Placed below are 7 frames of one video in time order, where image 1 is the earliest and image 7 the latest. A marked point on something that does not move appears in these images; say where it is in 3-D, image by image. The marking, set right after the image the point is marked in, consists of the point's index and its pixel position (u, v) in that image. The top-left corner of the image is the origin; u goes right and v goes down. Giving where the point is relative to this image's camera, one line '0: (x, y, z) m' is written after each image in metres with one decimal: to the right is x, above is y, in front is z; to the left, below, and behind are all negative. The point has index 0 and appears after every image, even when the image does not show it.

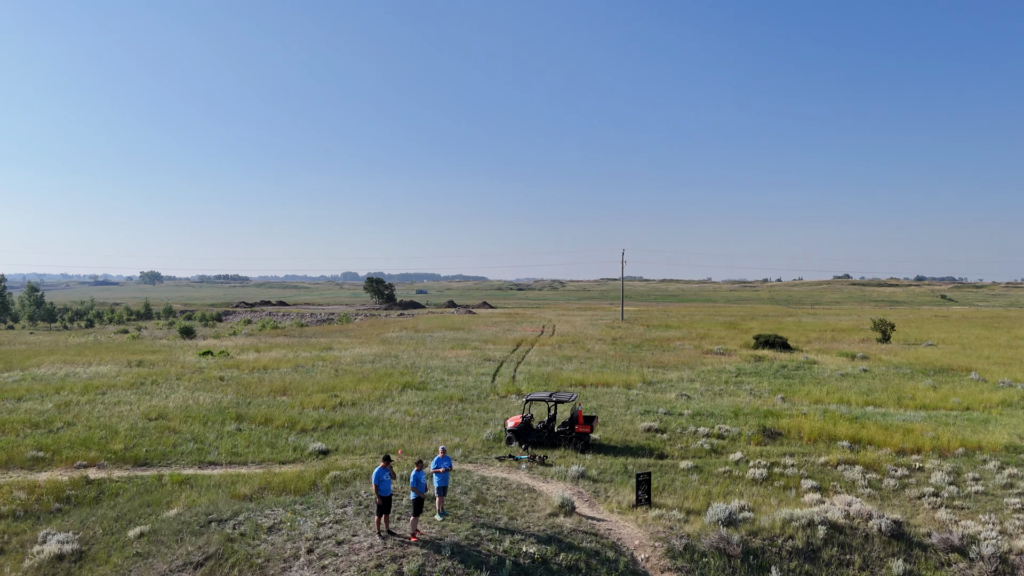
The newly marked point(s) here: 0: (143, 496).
0: (-8.4, -4.7, +11.5) m
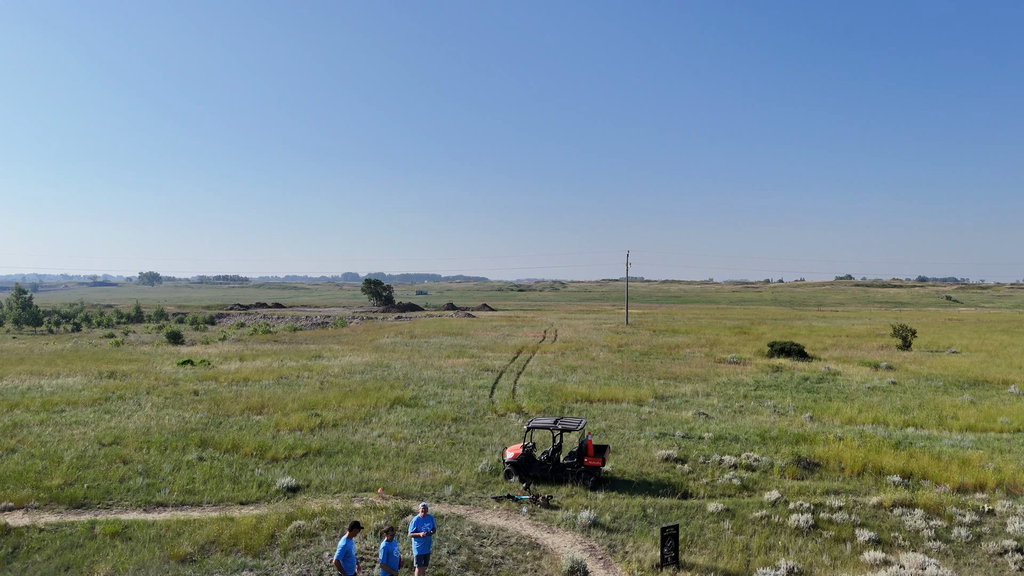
0: (-8.4, -5.0, +9.5) m
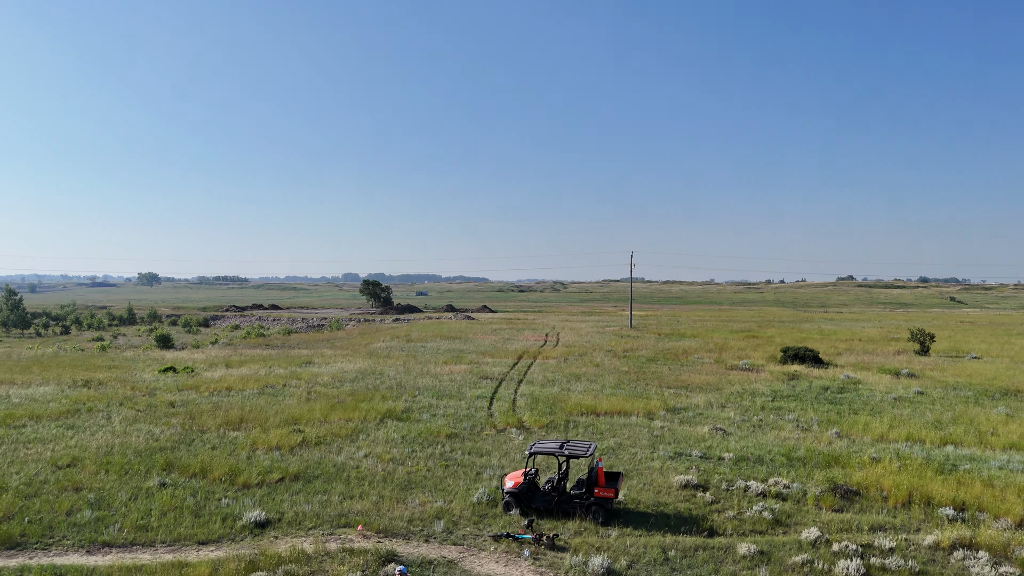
0: (-8.4, -5.1, +8.0) m
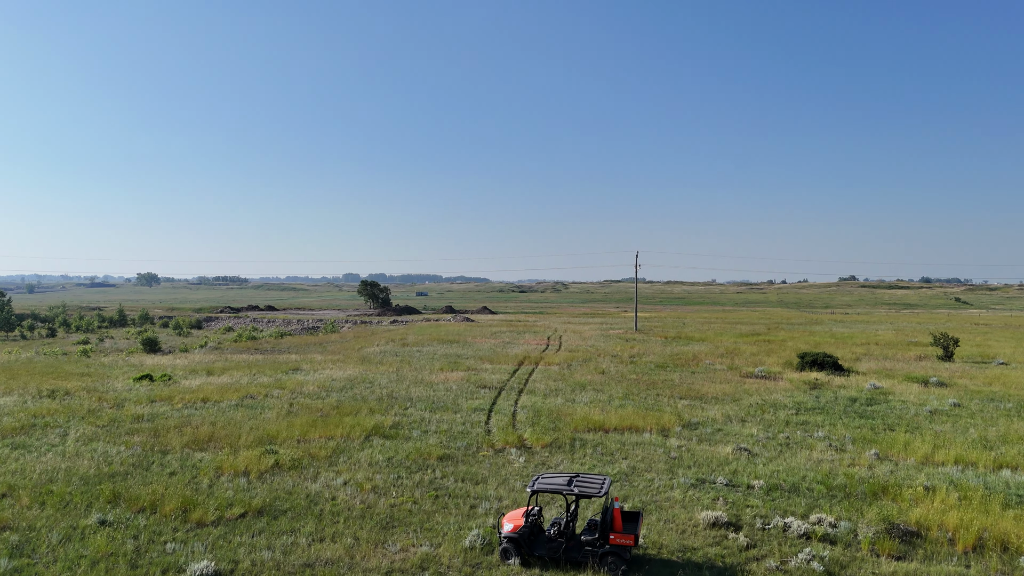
0: (-8.5, -5.2, +6.2) m
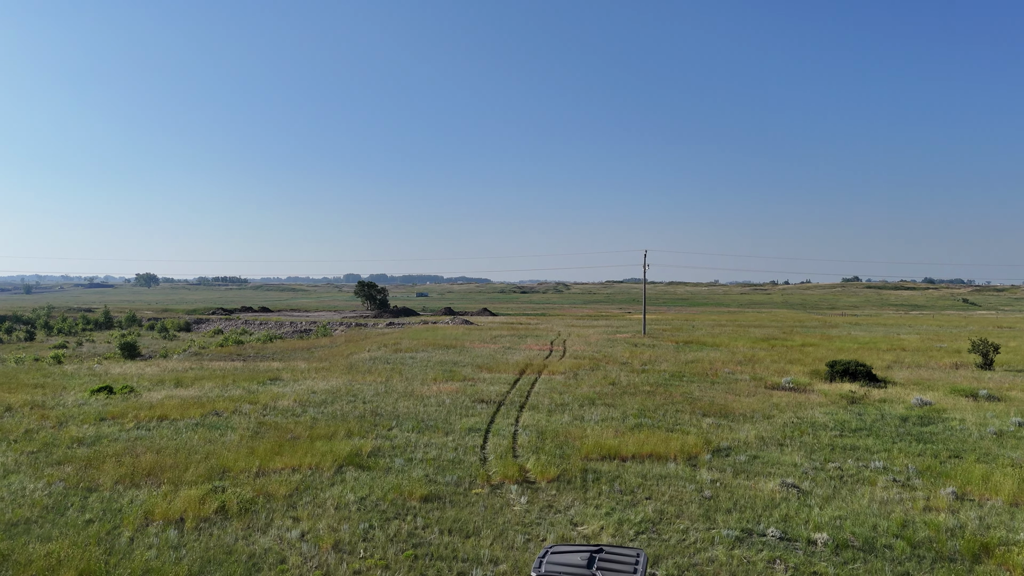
0: (-8.5, -5.3, +3.5) m
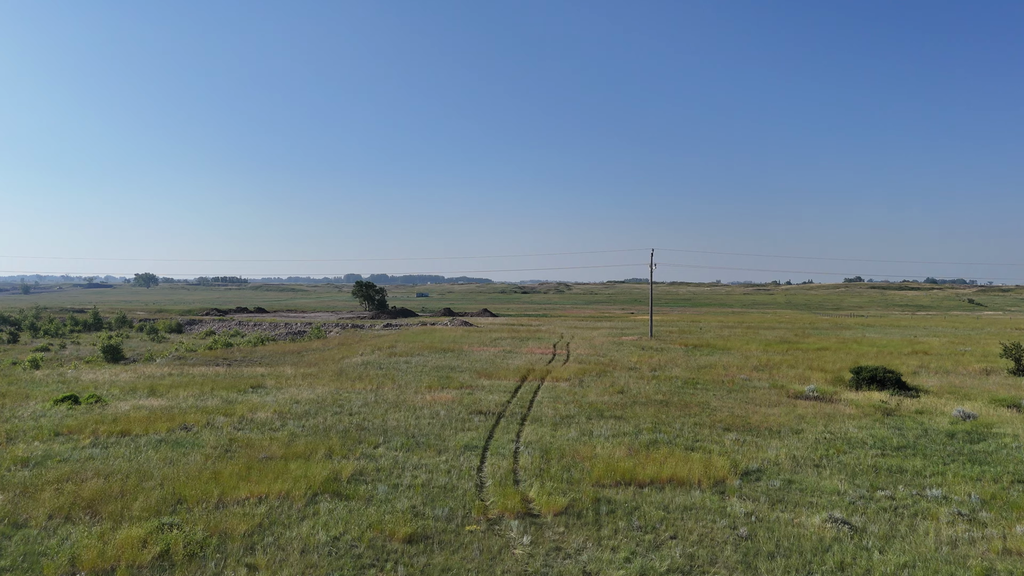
0: (-8.5, -5.3, +1.6) m
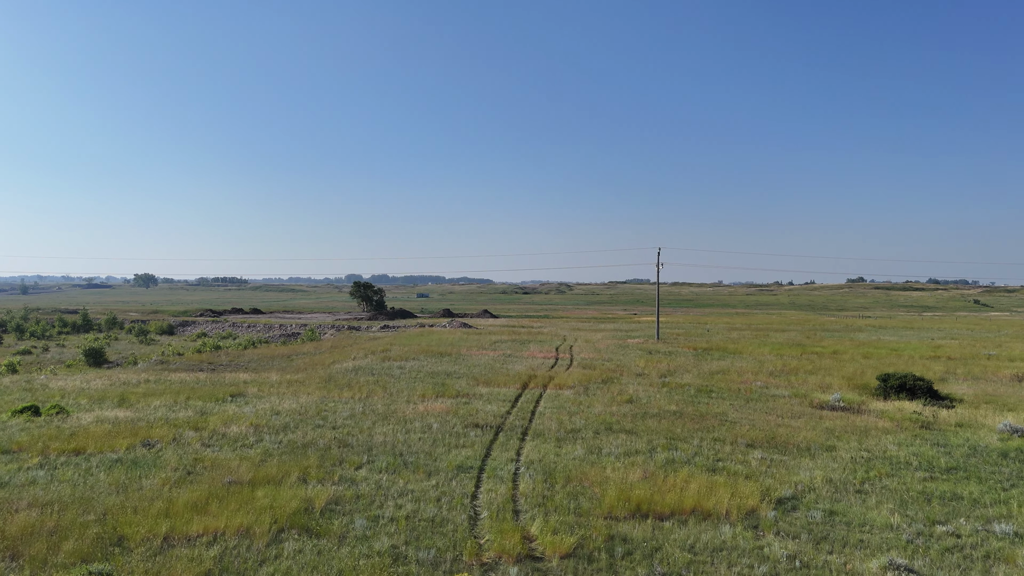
0: (-8.6, -5.3, -0.1) m
